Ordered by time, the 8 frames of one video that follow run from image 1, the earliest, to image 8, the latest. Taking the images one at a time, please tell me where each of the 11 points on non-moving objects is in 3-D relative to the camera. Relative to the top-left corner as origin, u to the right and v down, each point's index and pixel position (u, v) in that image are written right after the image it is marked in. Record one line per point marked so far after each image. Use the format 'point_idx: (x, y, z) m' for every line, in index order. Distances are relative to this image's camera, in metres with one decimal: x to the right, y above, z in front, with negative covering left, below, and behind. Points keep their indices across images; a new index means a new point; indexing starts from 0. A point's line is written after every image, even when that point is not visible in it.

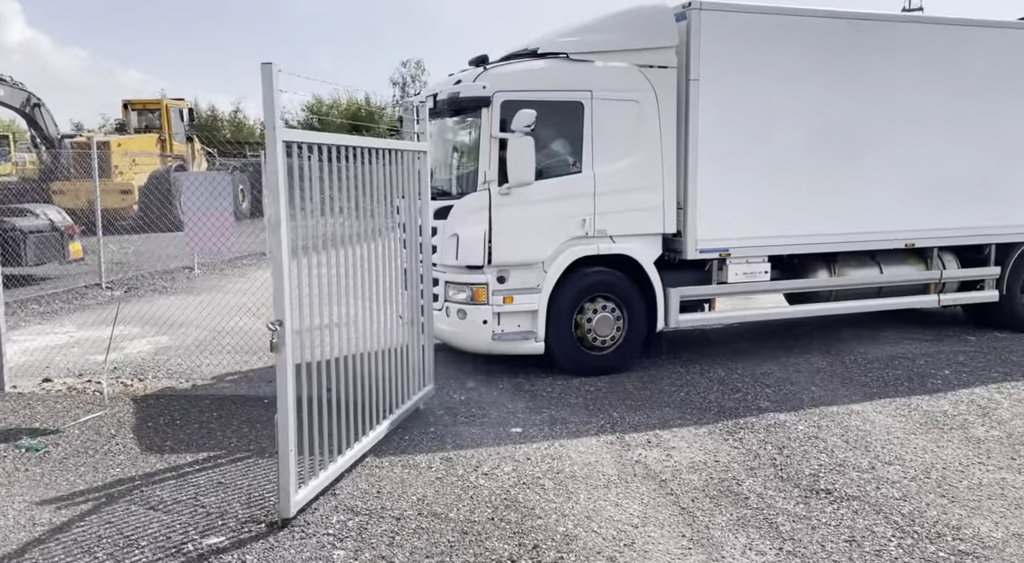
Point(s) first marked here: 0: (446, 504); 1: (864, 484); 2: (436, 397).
0: (-0.4, -1.2, +4.0) m
1: (+1.9, -1.1, +4.1) m
2: (-0.6, -1.0, +6.2) m
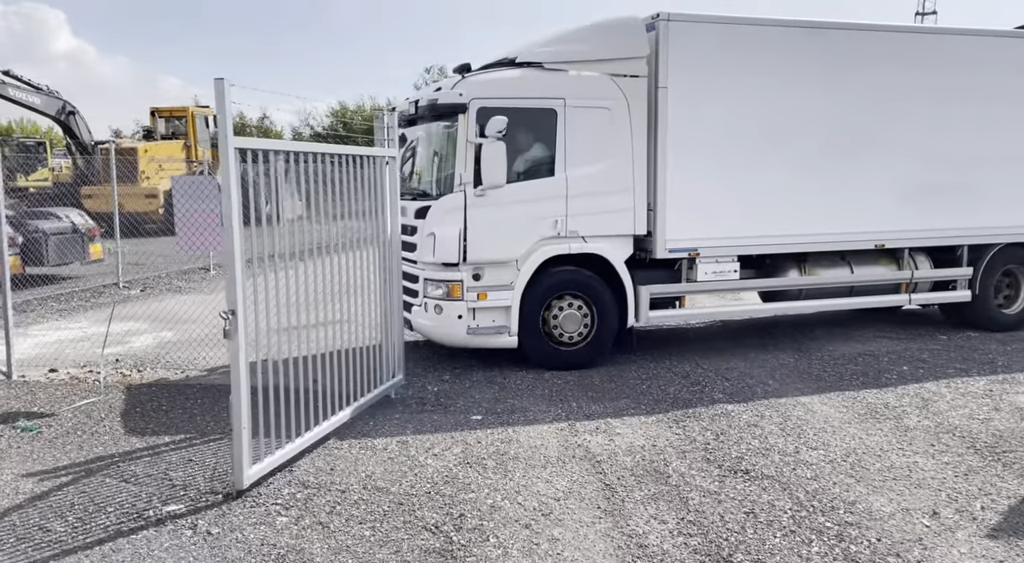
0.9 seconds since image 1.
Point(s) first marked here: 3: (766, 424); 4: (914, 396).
0: (-0.7, -1.1, +4.3) m
1: (+1.6, -1.1, +4.3) m
2: (-0.9, -0.9, +6.6) m
3: (+1.8, -1.0, +5.2) m
4: (+3.0, -0.9, +5.7) m
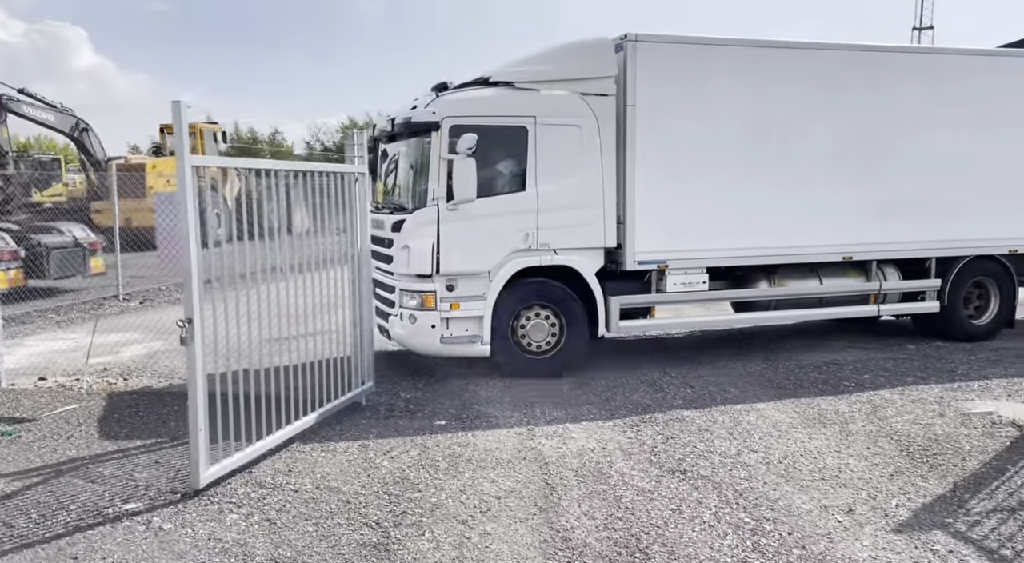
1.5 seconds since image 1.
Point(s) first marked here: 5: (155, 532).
0: (-1.0, -1.2, +4.5) m
1: (+1.2, -1.1, +4.5) m
2: (-1.2, -1.0, +6.8) m
3: (+1.5, -1.0, +5.3) m
4: (+2.7, -0.9, +5.8) m
5: (-1.8, -1.3, +3.8) m
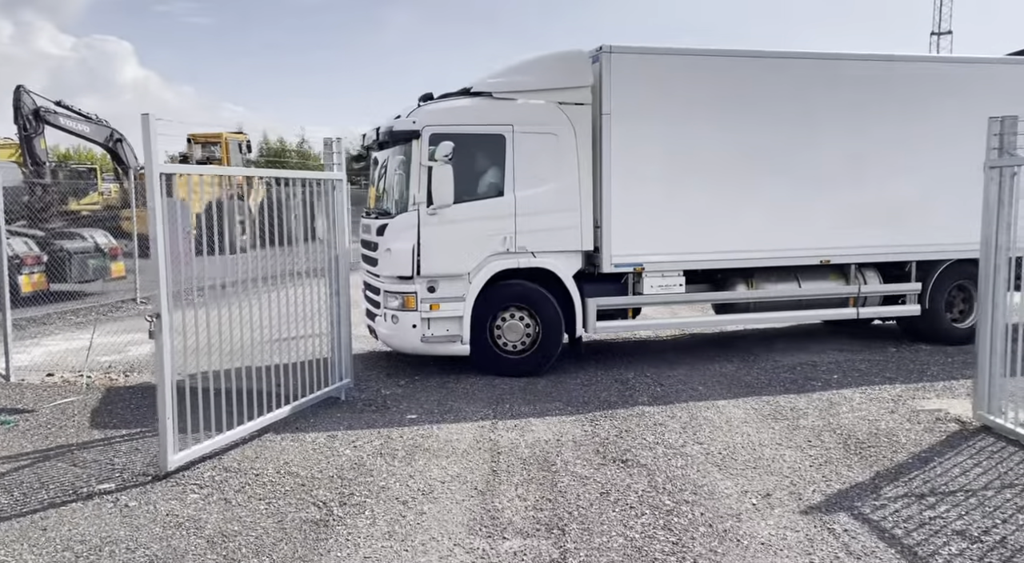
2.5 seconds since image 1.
0: (-1.3, -1.2, +4.8) m
1: (+0.9, -1.1, +4.7) m
2: (-1.4, -1.0, +7.1) m
3: (+1.2, -1.0, +5.5) m
4: (+2.5, -0.9, +6.0) m
5: (-2.1, -1.2, +4.1) m
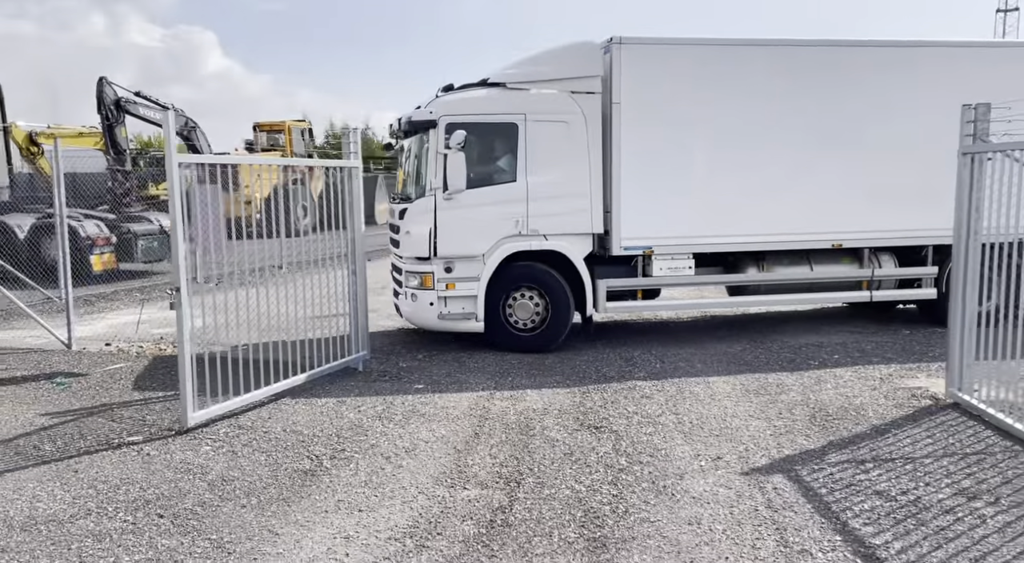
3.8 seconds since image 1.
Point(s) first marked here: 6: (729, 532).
0: (-1.4, -1.0, +5.3) m
1: (+0.8, -0.9, +5.0) m
2: (-1.3, -0.8, +7.5) m
3: (+1.1, -0.9, +5.8) m
4: (+2.5, -0.8, +6.1) m
5: (-2.3, -1.1, +4.7) m
6: (+0.9, -1.1, +3.2) m
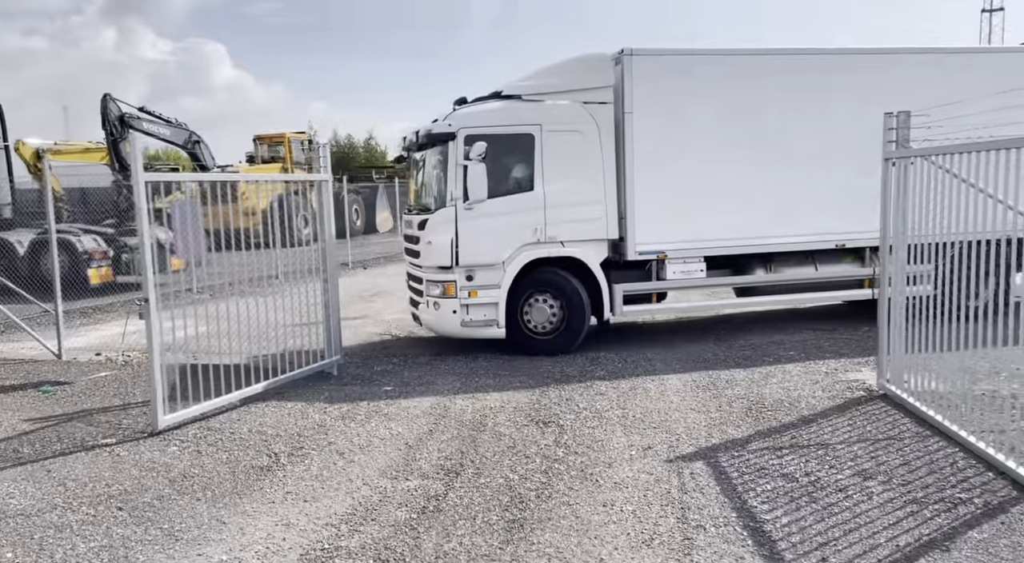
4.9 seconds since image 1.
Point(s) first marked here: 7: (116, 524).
0: (-1.8, -1.1, +5.5) m
1: (+0.5, -1.0, +5.2) m
2: (-1.6, -0.9, +7.8) m
3: (+0.8, -0.9, +6.1) m
4: (+2.1, -0.8, +6.4) m
5: (-2.6, -1.2, +5.0) m
6: (+0.6, -1.1, +3.4) m
7: (-2.0, -1.2, +3.7) m
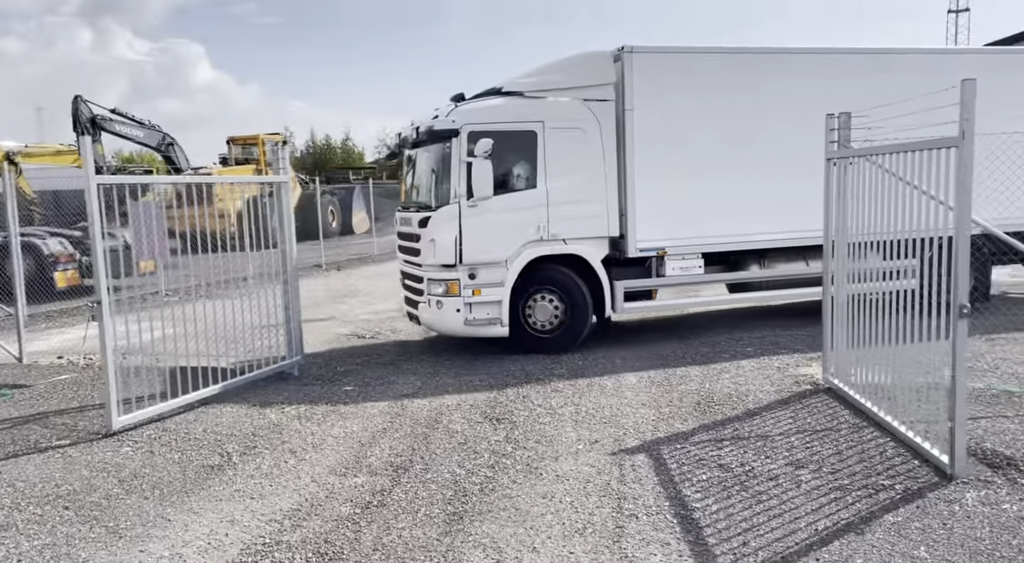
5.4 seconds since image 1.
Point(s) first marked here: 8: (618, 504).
0: (-2.1, -1.1, +5.6) m
1: (+0.2, -0.9, +5.3) m
2: (-2.0, -0.9, +7.8) m
3: (+0.4, -0.9, +6.1) m
4: (+1.8, -0.7, +6.5) m
5: (-2.9, -1.2, +5.0) m
6: (+0.3, -1.0, +3.5) m
7: (-2.2, -1.2, +3.7) m
8: (+0.5, -1.0, +3.5) m
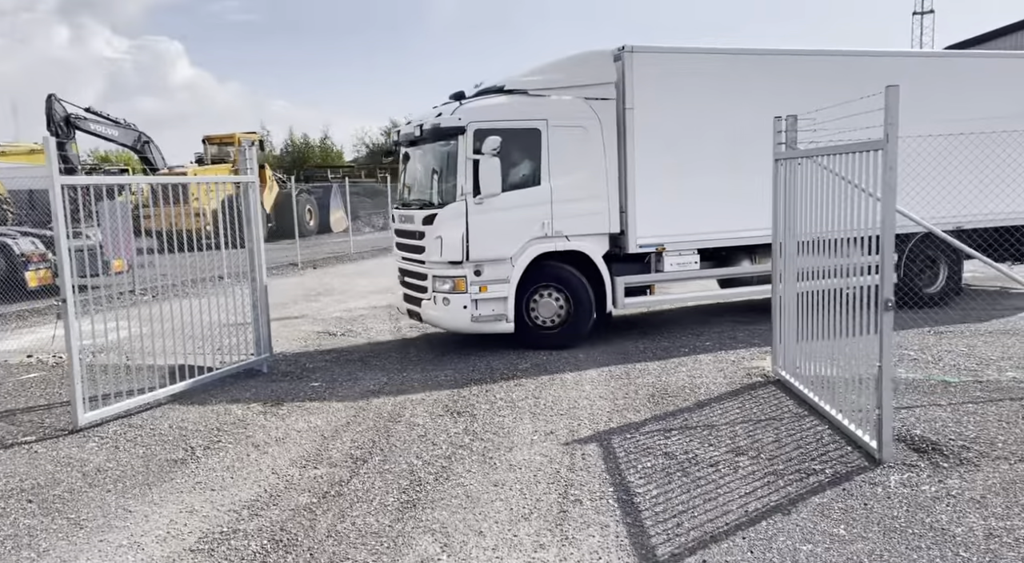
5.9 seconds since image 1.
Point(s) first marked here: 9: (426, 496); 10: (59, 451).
0: (-2.4, -1.0, +5.6) m
1: (-0.1, -0.9, +5.5) m
2: (-2.4, -0.9, +7.9) m
3: (+0.1, -0.9, +6.3) m
4: (+1.5, -0.7, +6.7) m
5: (-3.2, -1.1, +5.0) m
6: (+0.1, -1.0, +3.7) m
7: (-2.5, -1.2, +3.8) m
8: (+0.3, -1.0, +3.6) m
9: (-0.4, -1.1, +3.7) m
10: (-3.0, -1.1, +5.0) m
